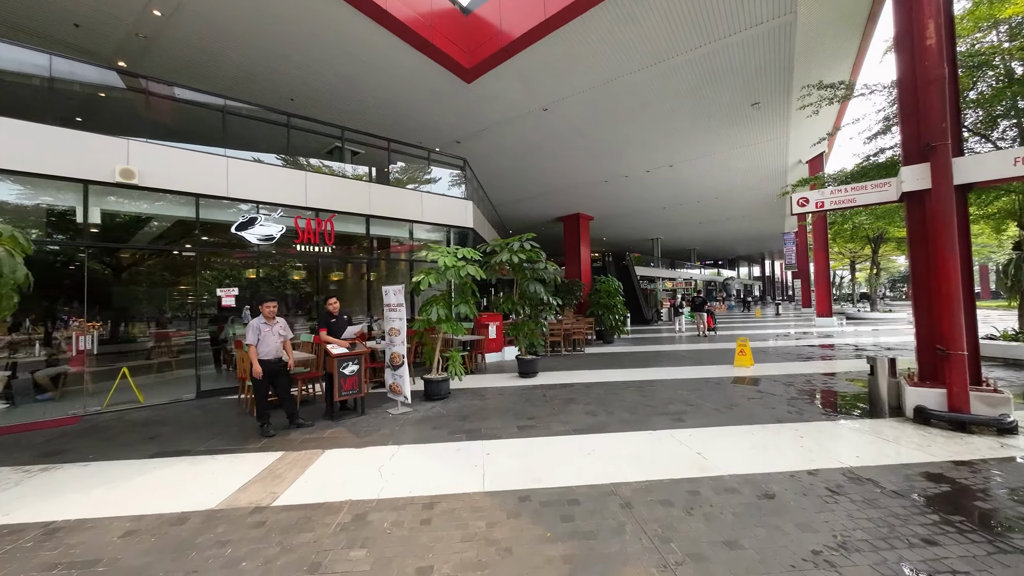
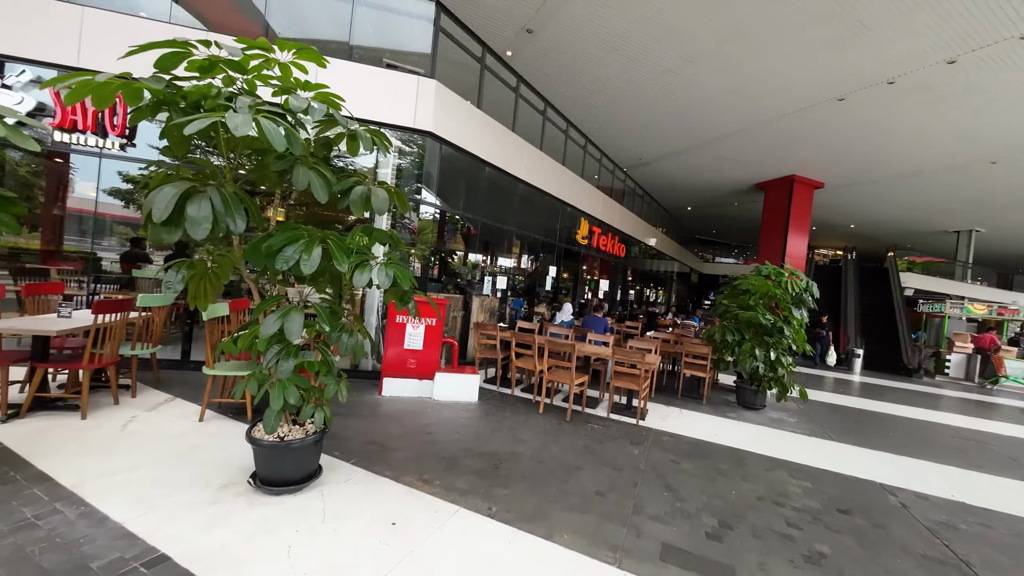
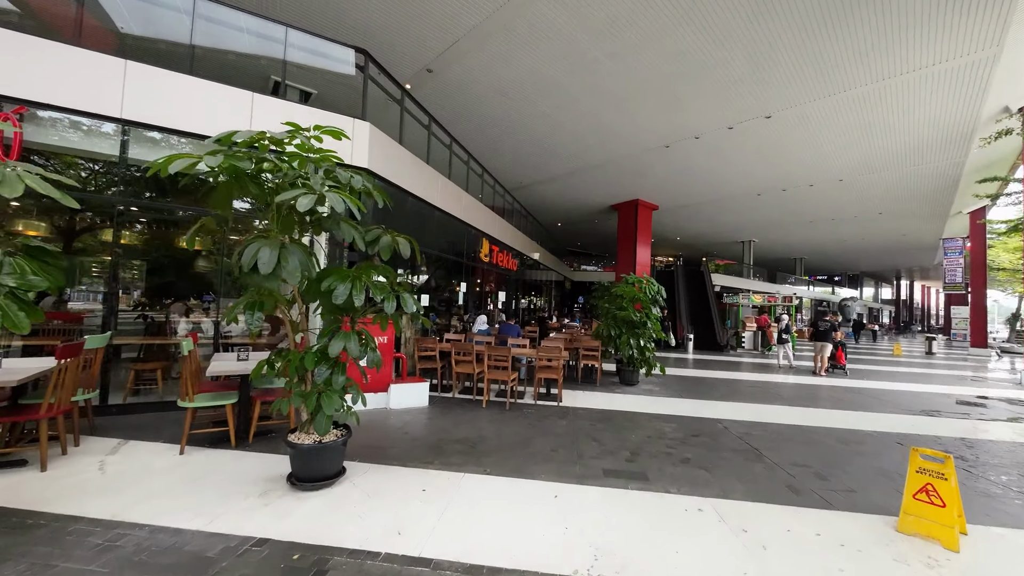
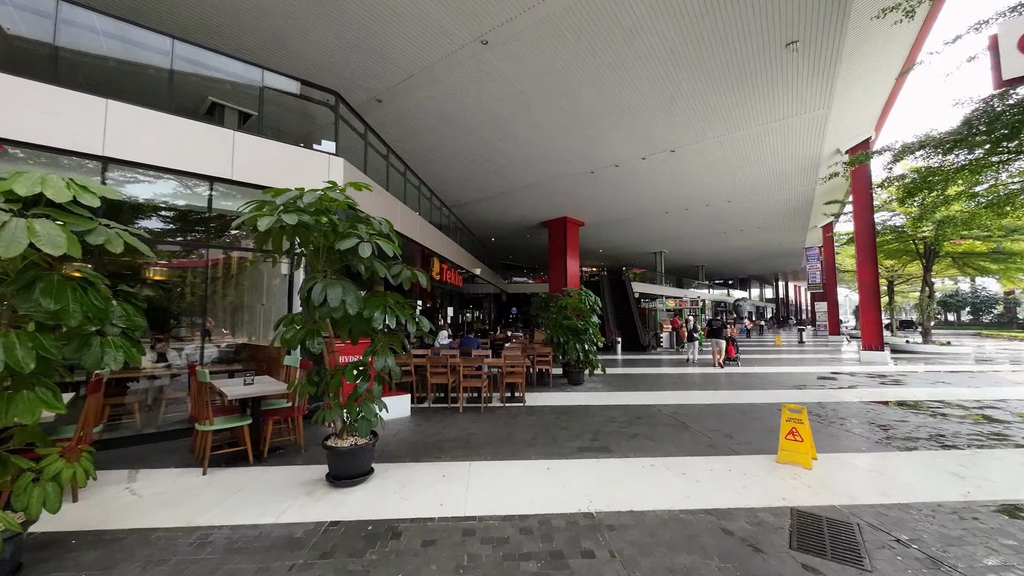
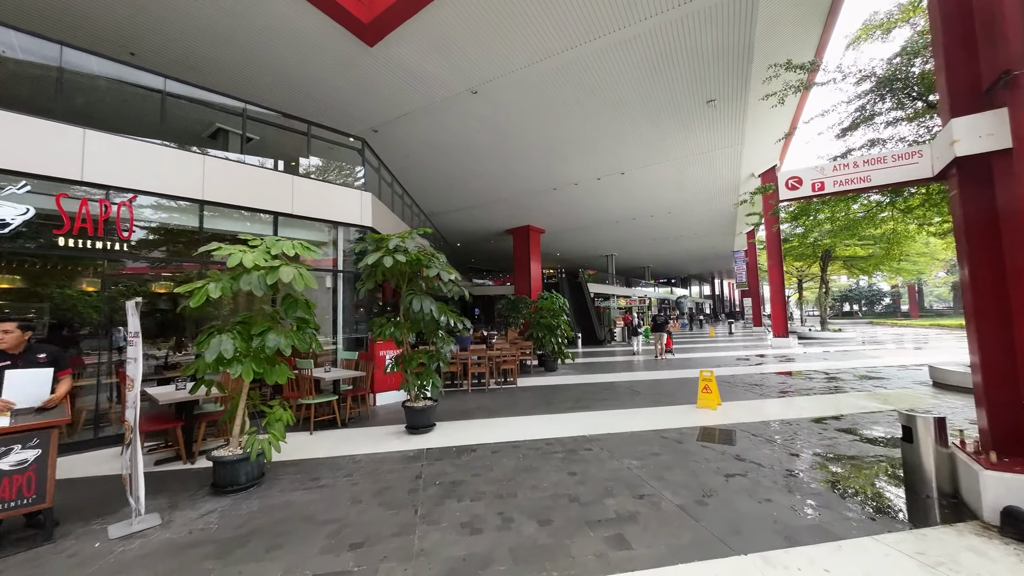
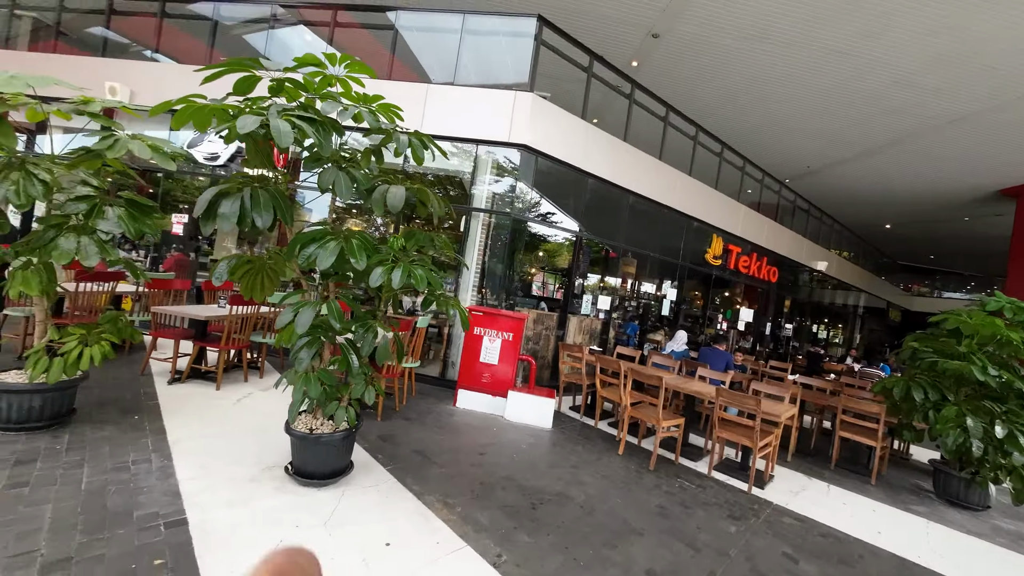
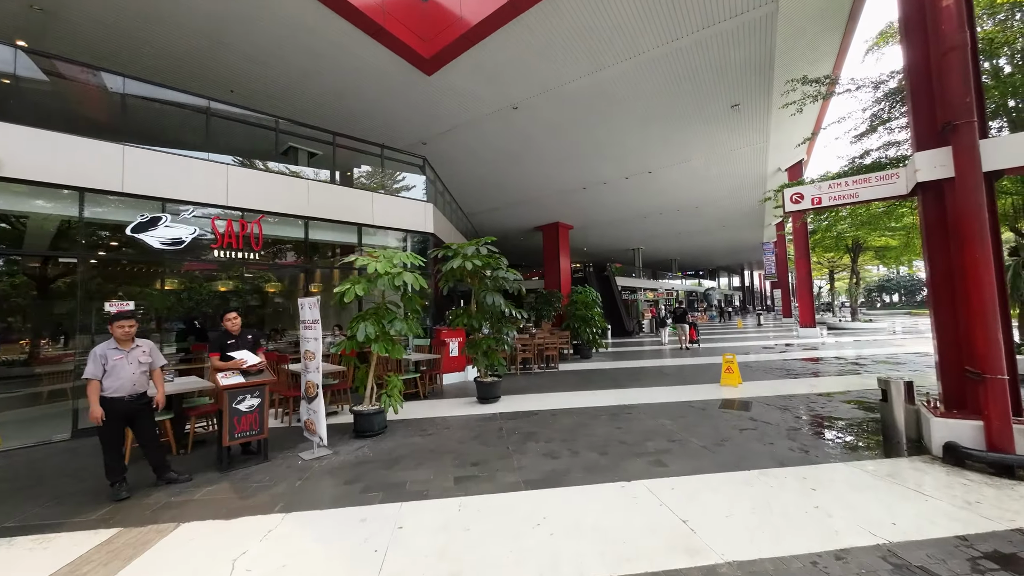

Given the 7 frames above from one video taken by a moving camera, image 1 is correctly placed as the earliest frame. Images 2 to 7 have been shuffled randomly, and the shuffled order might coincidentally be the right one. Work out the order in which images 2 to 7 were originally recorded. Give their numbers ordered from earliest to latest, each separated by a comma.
7, 5, 4, 3, 2, 6
